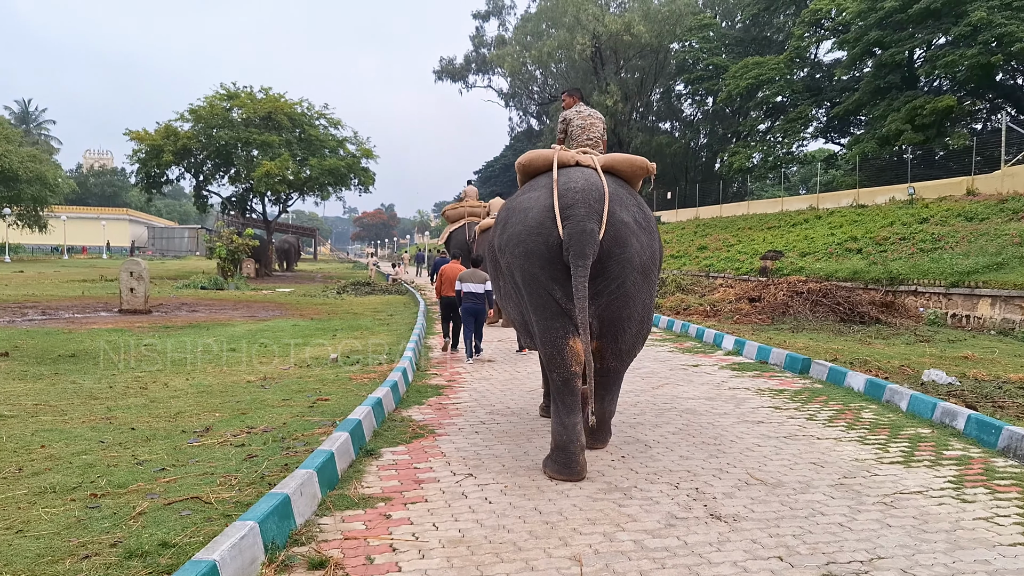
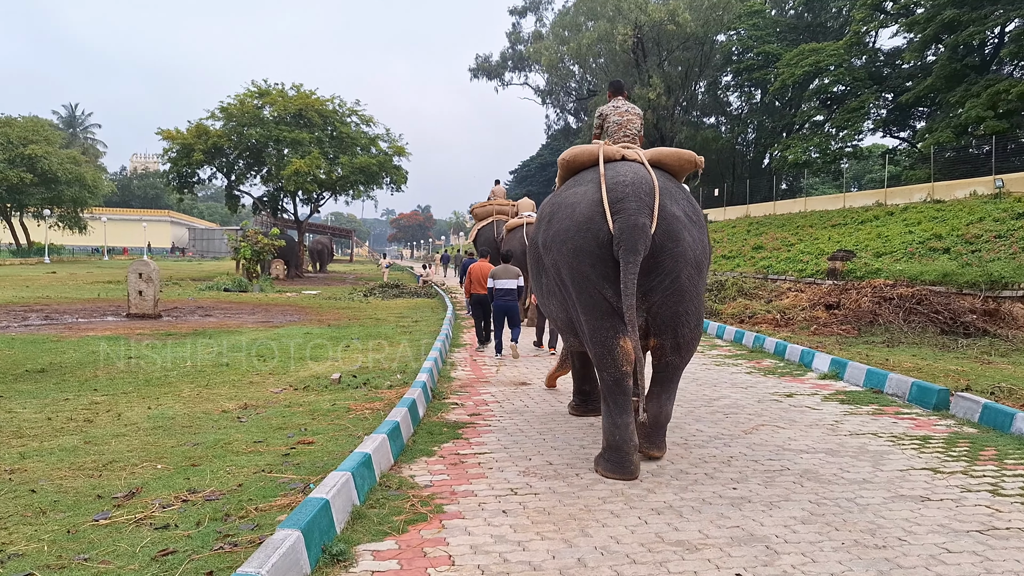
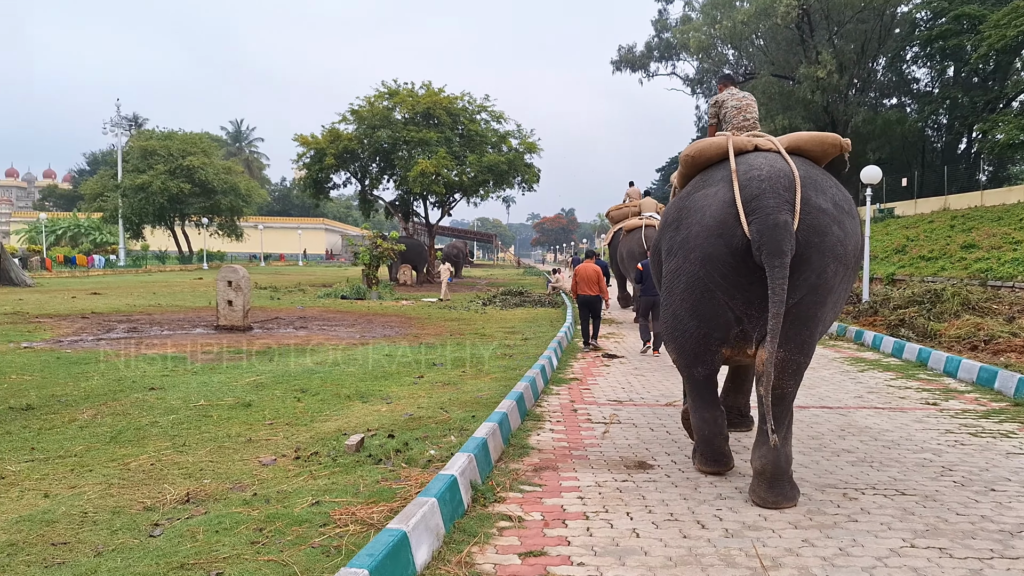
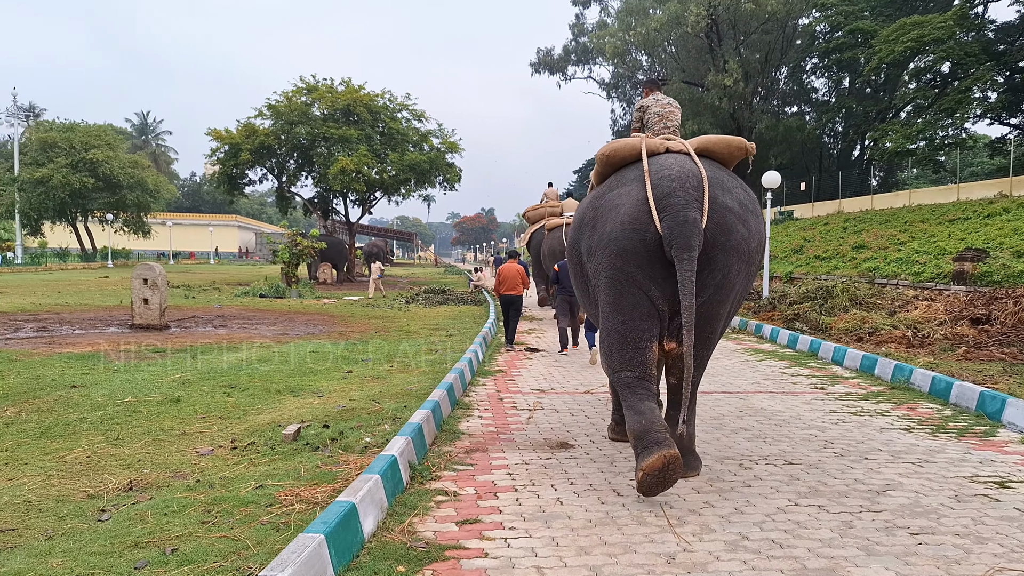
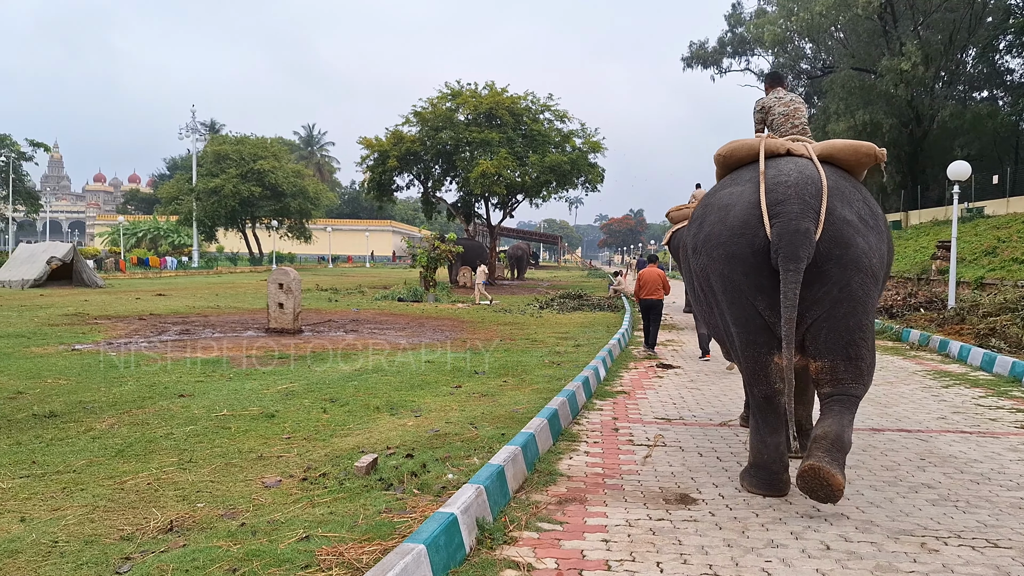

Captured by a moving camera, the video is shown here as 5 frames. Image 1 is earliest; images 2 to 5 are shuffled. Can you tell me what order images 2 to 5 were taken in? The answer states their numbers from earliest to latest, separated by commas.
2, 4, 3, 5
